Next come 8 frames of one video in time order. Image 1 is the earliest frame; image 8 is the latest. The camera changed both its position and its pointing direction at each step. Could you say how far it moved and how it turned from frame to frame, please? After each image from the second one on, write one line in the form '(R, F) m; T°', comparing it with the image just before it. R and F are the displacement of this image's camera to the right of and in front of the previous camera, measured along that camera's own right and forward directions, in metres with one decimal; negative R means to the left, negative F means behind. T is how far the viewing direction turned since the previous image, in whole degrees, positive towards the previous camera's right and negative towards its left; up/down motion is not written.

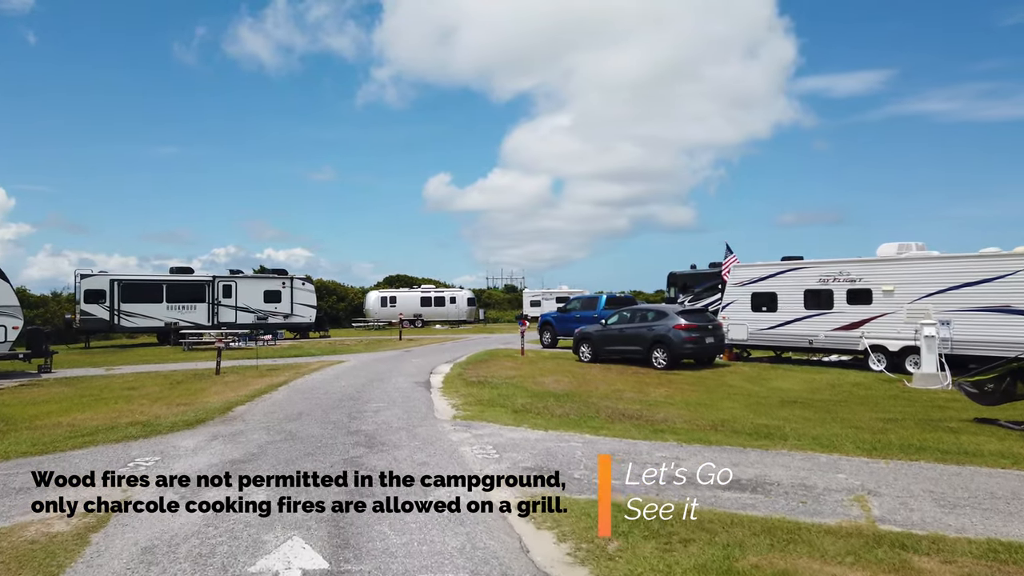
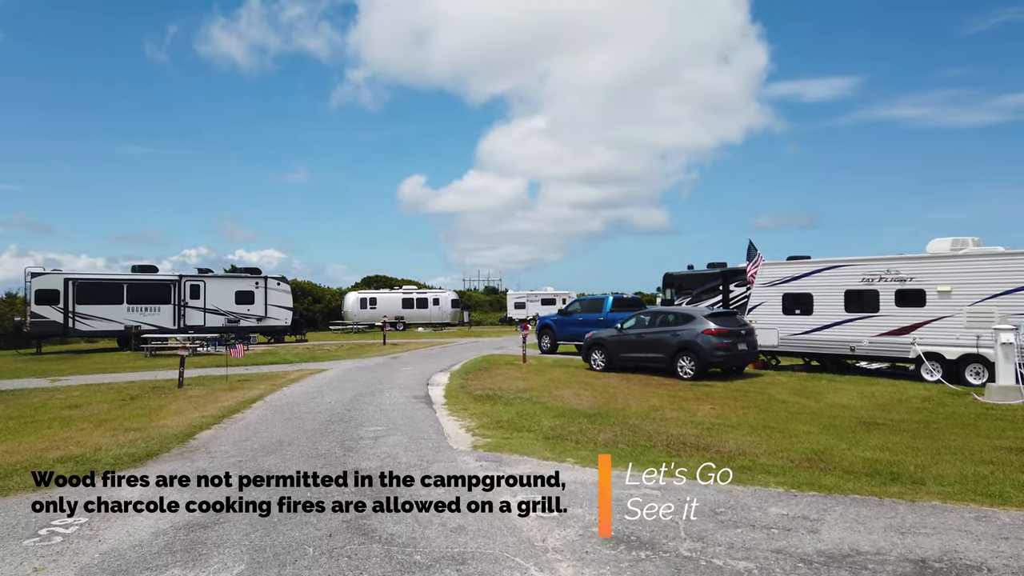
(-0.7, +2.2) m; +2°
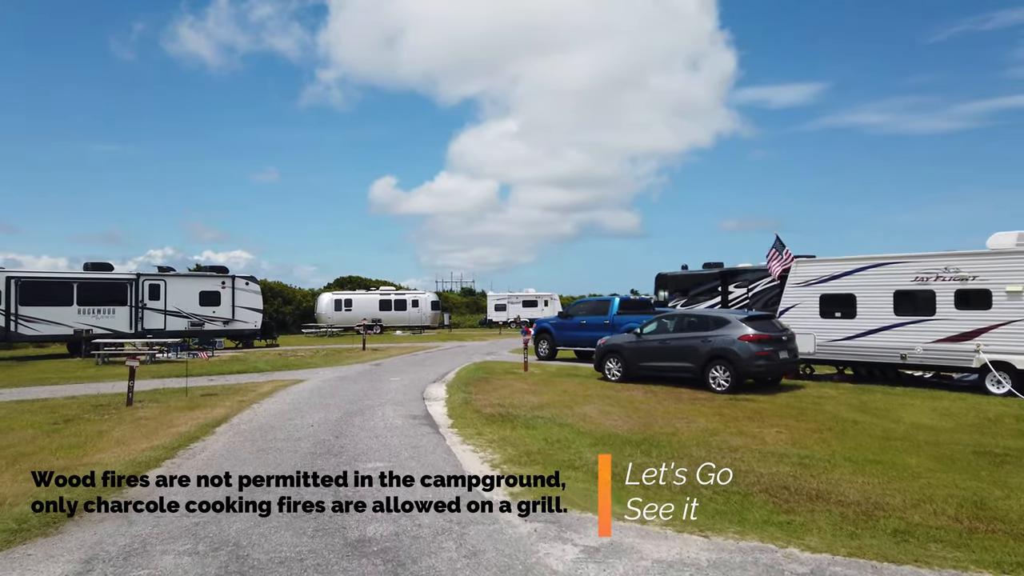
(-0.7, +2.2) m; +2°
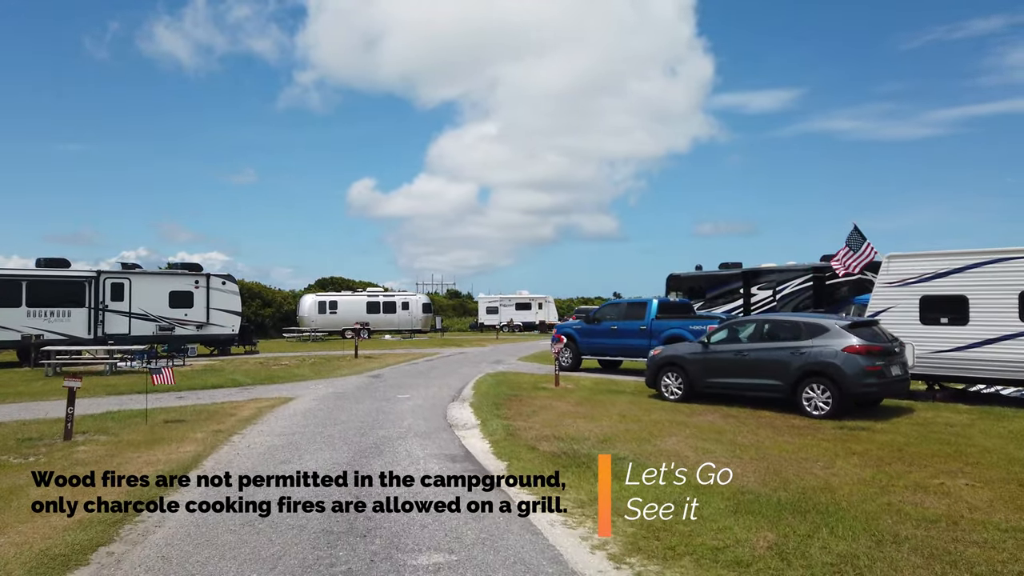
(-1.1, +2.9) m; +2°
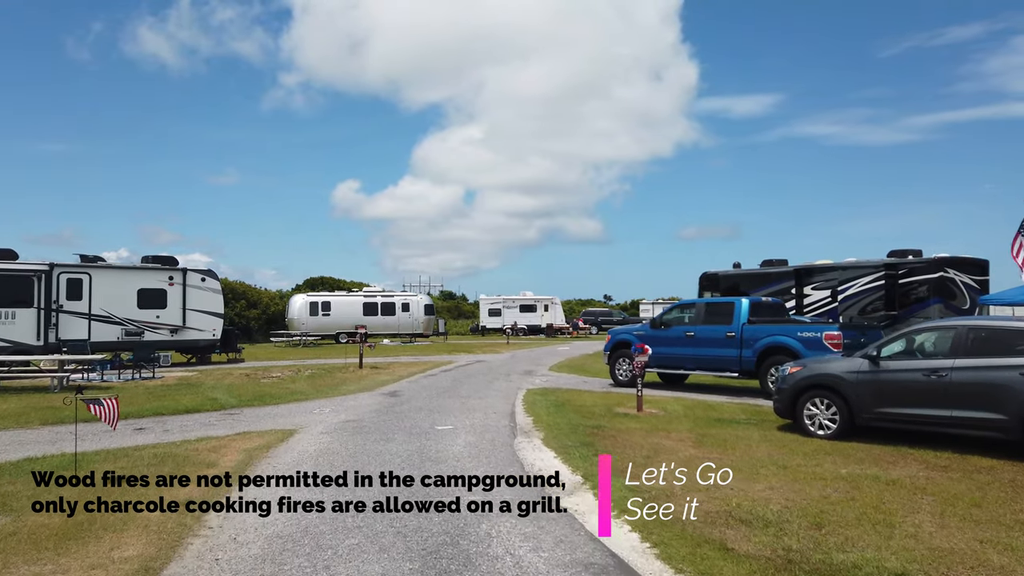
(-1.4, +3.8) m; +1°
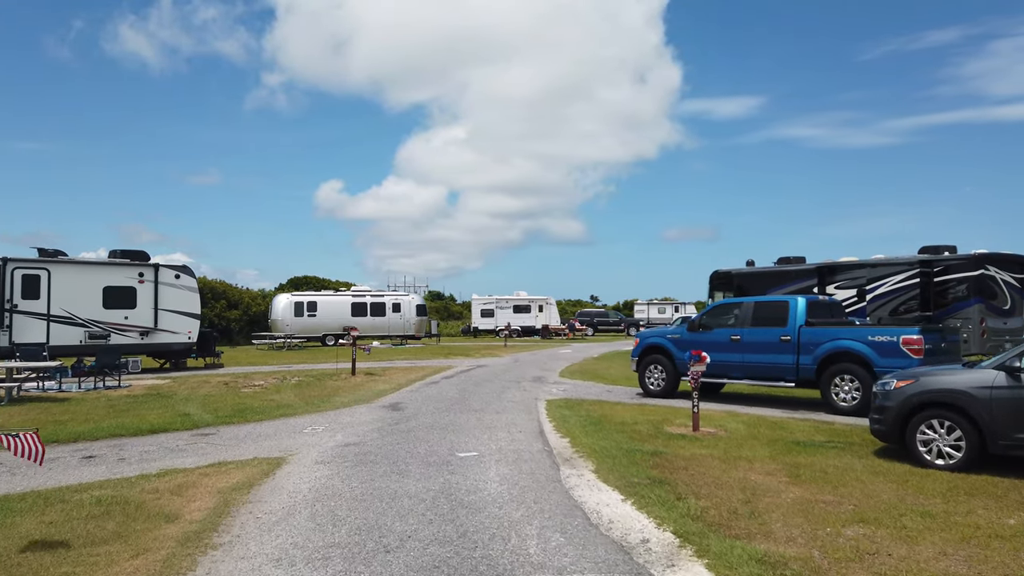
(-0.7, +2.0) m; +1°
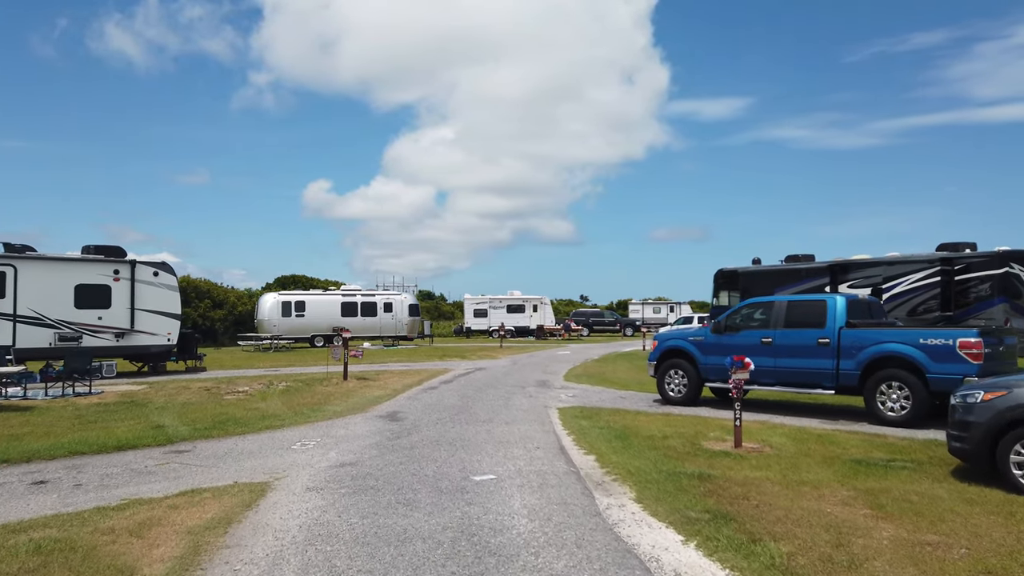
(-0.4, +1.2) m; +1°
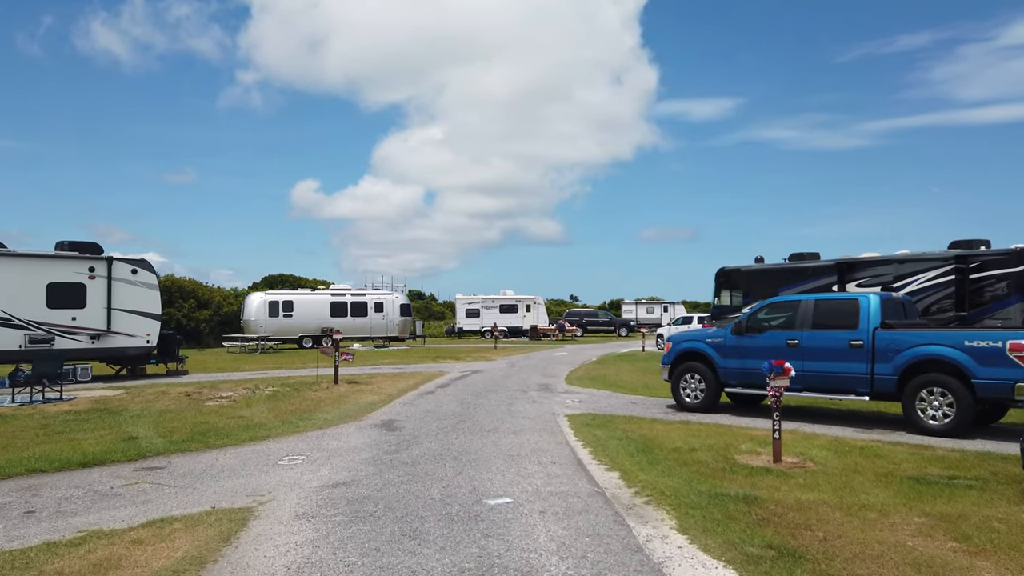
(-0.3, +0.9) m; +1°
